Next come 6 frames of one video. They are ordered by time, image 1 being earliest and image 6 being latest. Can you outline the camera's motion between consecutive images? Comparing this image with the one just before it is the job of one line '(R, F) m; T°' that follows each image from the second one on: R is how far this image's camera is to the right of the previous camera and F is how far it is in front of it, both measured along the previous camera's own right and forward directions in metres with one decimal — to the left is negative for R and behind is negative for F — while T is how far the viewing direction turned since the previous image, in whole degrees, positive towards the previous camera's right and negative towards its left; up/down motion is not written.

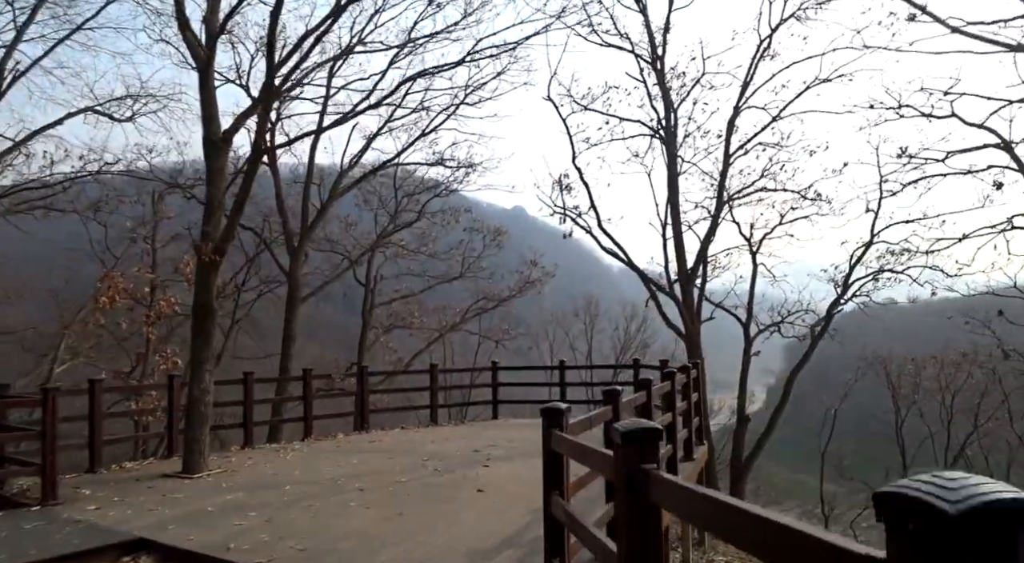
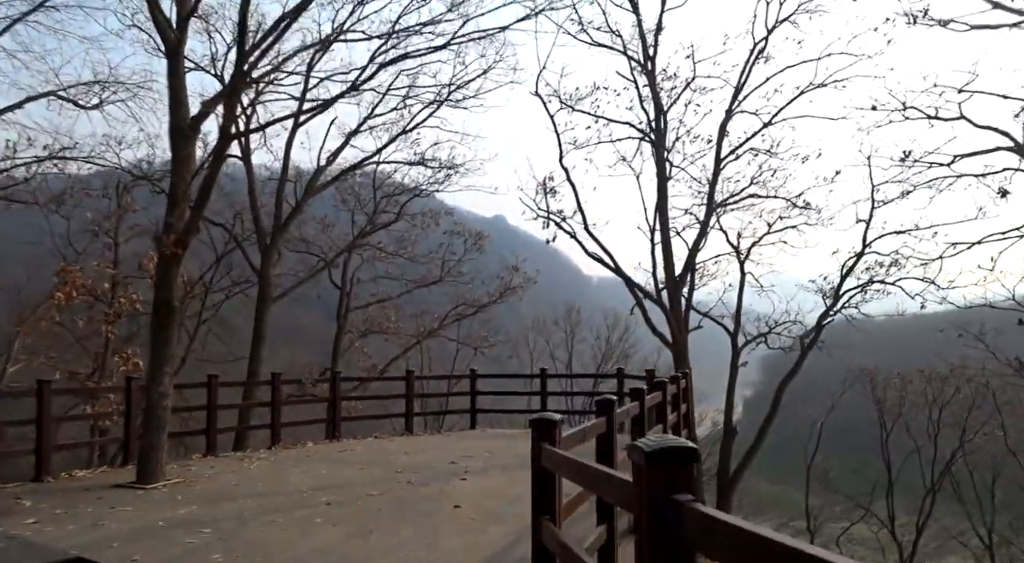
(-0.1, +0.5) m; +2°
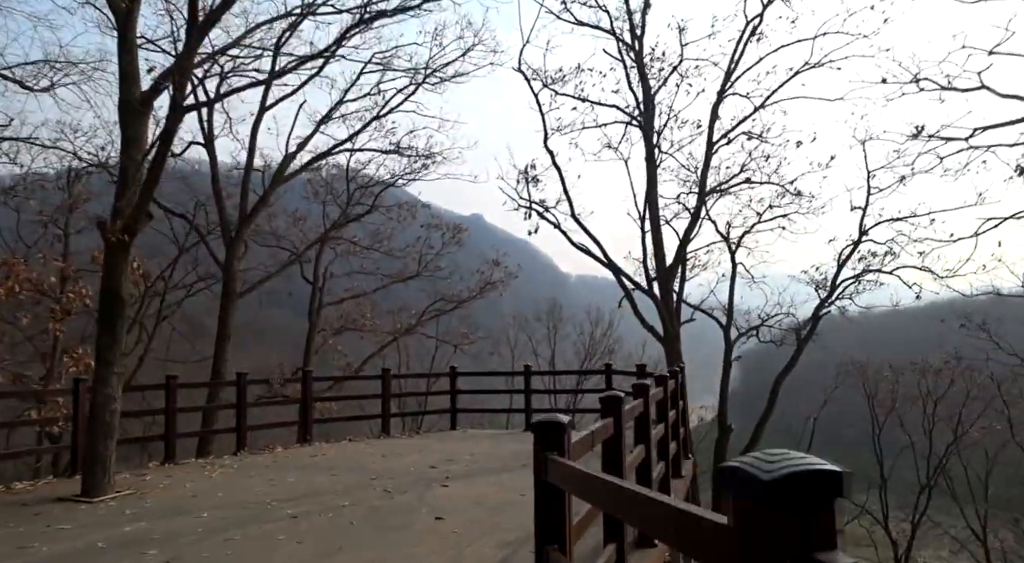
(-0.1, +0.8) m; +2°
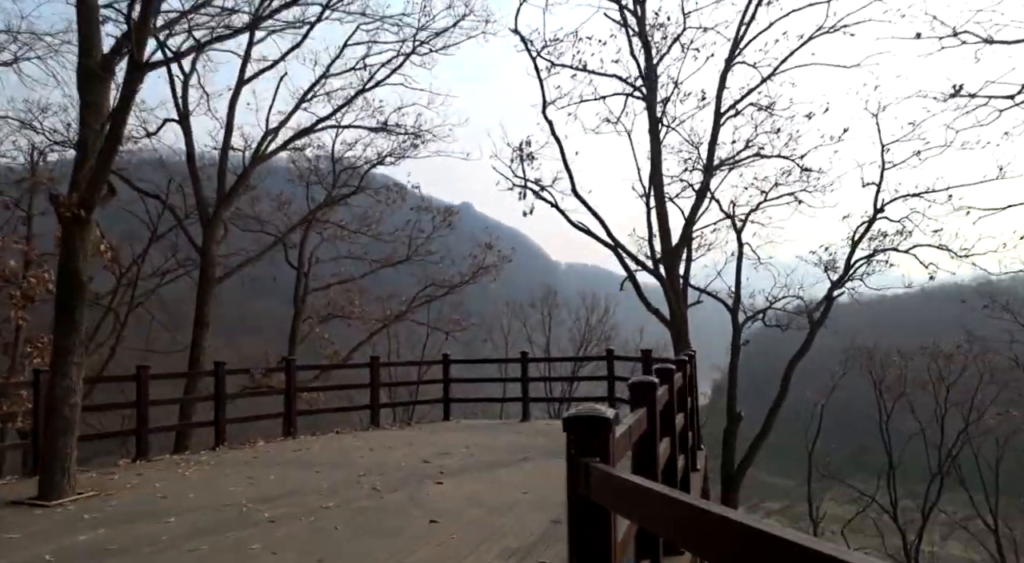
(-0.1, +0.8) m; +1°
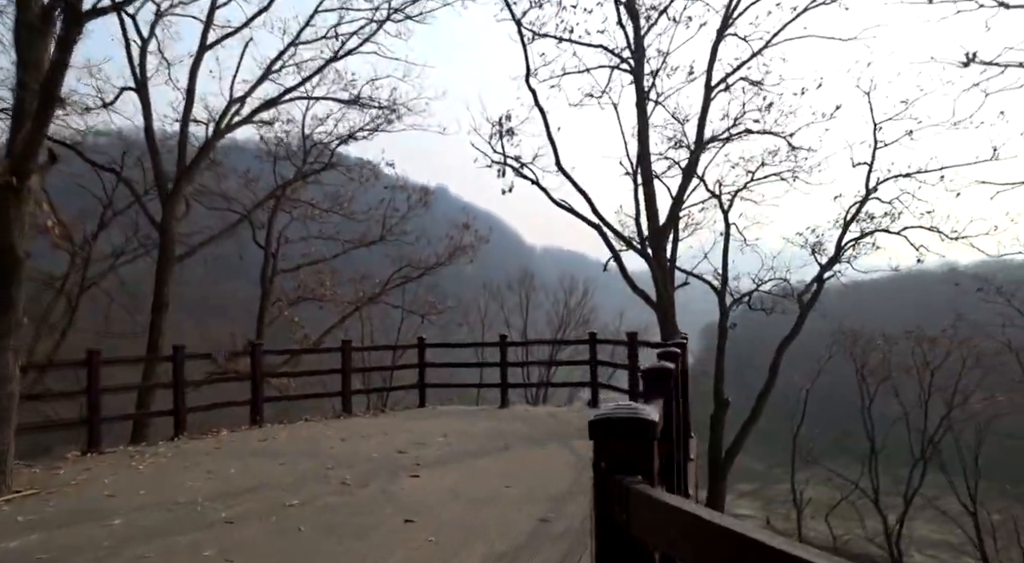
(-0.1, +0.6) m; +2°
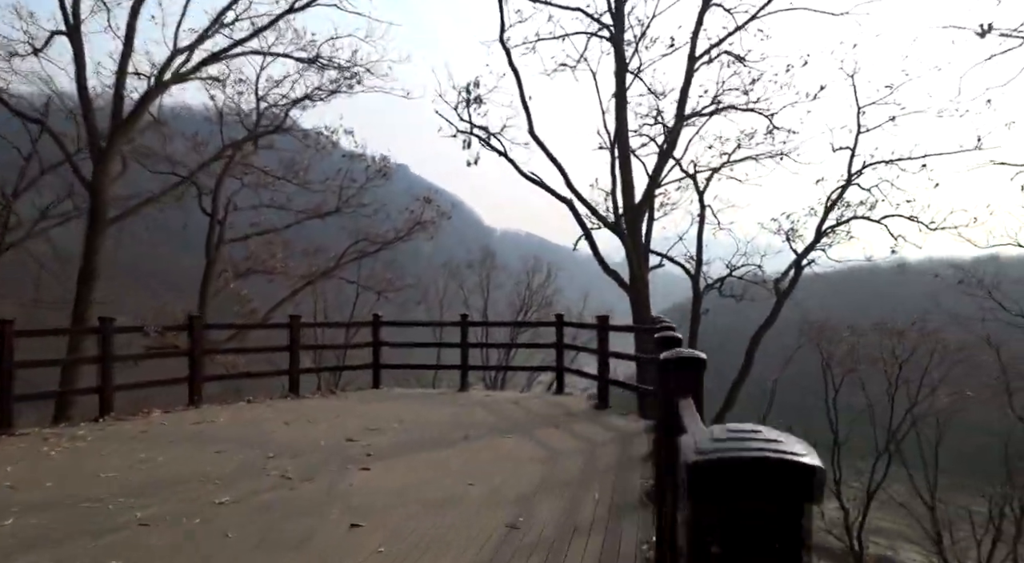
(-0.1, +0.8) m; +4°
